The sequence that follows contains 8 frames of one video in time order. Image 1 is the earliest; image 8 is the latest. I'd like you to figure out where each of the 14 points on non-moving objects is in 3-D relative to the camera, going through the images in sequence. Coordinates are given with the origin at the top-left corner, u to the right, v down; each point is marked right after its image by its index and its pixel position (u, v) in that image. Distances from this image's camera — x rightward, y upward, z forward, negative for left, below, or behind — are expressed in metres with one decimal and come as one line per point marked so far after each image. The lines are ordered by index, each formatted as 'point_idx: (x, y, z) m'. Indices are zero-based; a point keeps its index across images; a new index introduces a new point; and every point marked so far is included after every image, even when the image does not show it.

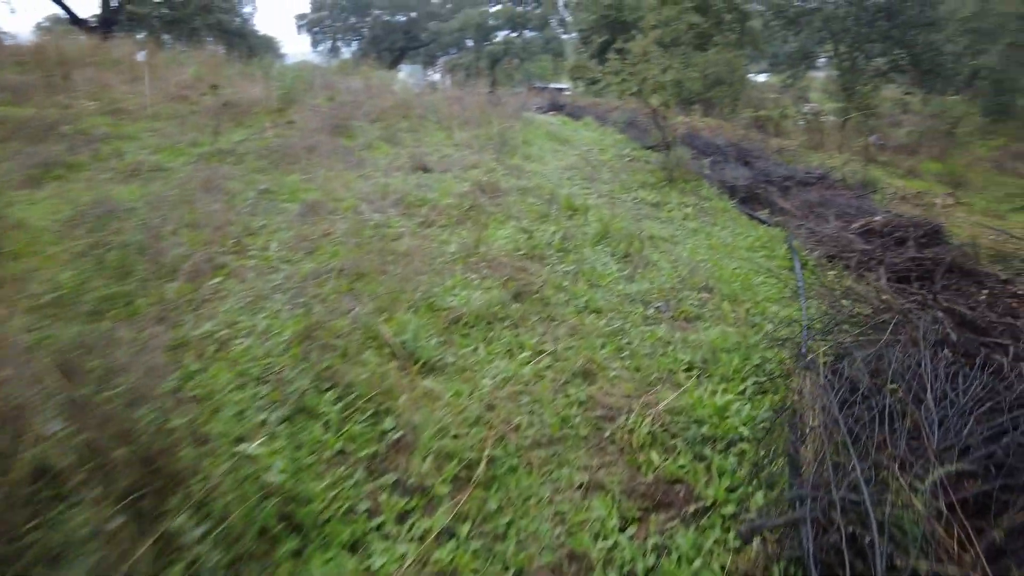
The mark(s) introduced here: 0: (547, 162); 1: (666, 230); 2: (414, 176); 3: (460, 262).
0: (+0.5, +1.8, +9.3) m
1: (+1.5, +0.6, +6.3) m
2: (-1.1, +1.3, +7.4) m
3: (-0.4, +0.2, +4.8) m
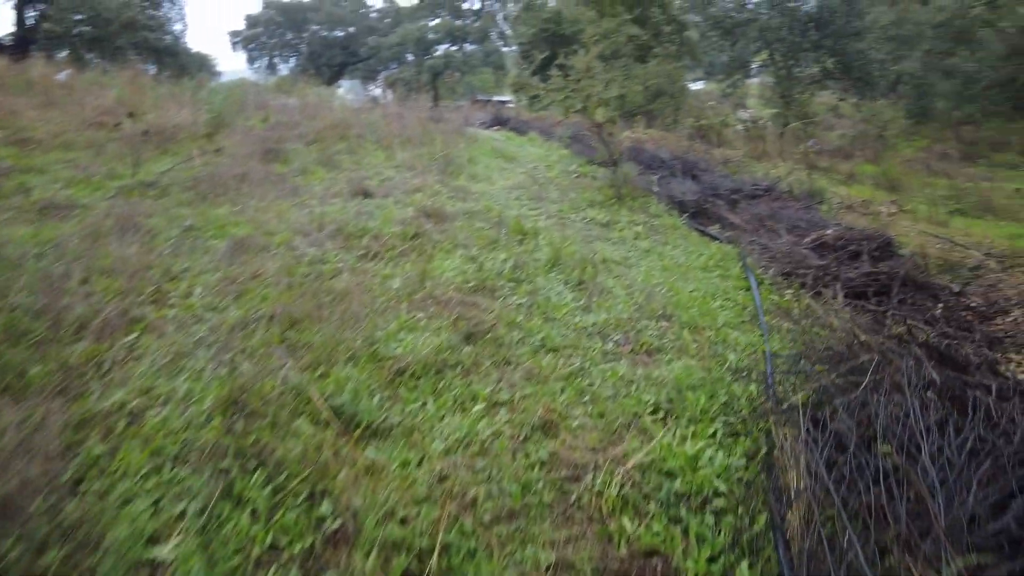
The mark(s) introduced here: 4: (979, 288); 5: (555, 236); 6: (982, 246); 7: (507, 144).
0: (-0.2, +1.4, +9.0) m
1: (+1.0, +0.3, +6.1) m
2: (-1.7, +0.9, +7.0) m
3: (-0.7, -0.1, +4.4) m
4: (+3.8, 0.0, +5.4) m
5: (+0.4, +0.5, +6.4) m
6: (+4.6, +0.4, +6.4) m
7: (-0.1, +2.9, +13.1) m
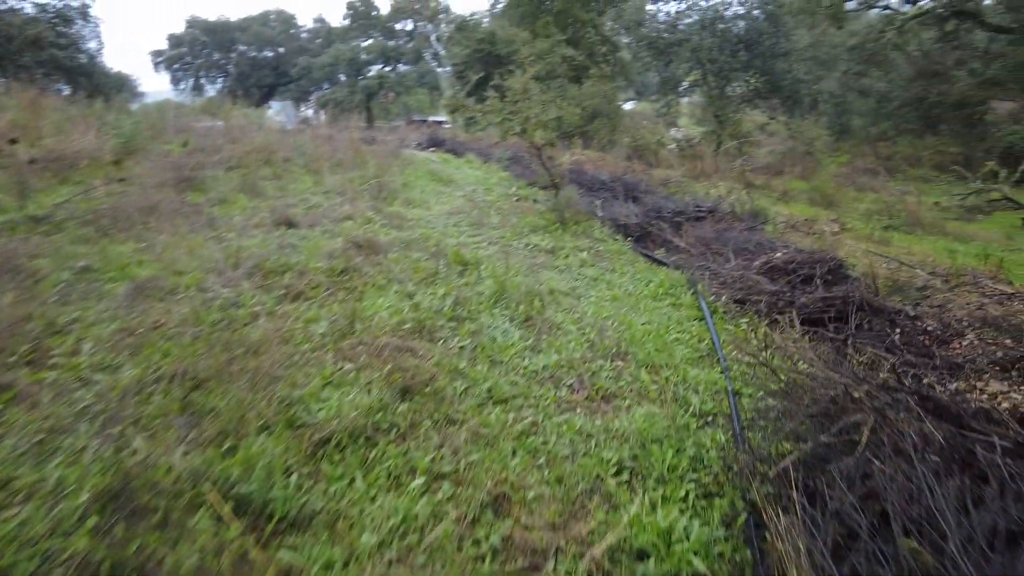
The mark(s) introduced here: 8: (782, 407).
0: (-1.1, +1.0, +8.6) m
1: (+0.5, +0.1, +5.8) m
2: (-2.3, +0.5, +6.4) m
3: (-1.1, -0.4, +3.9) m
4: (+3.4, -0.2, +5.3) m
5: (-0.1, +0.2, +6.0) m
6: (+4.0, +0.2, +6.4) m
7: (-1.3, +2.3, +12.7) m
8: (+1.3, -0.6, +3.2) m
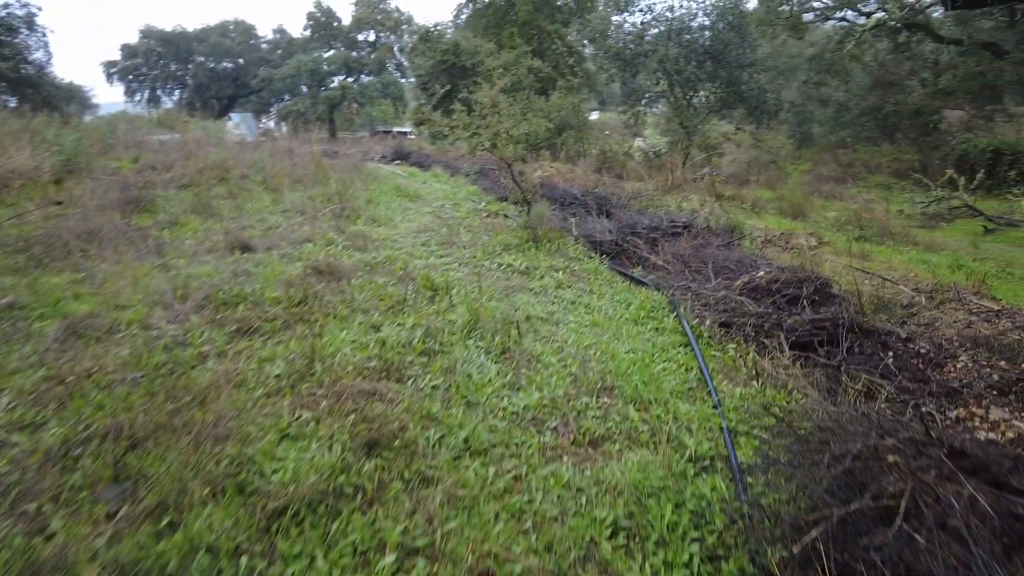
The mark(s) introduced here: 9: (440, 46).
0: (-1.4, +0.8, +8.2) m
1: (+0.2, -0.2, +5.5) m
2: (-2.5, +0.3, +6.0) m
3: (-1.2, -0.6, +3.5) m
4: (+3.2, -0.3, +5.1) m
5: (-0.4, 0.0, +5.6) m
6: (+3.8, +0.1, +6.3) m
7: (-1.9, +2.0, +12.3) m
8: (+1.2, -0.7, +3.0) m
9: (-1.9, +6.2, +17.0) m
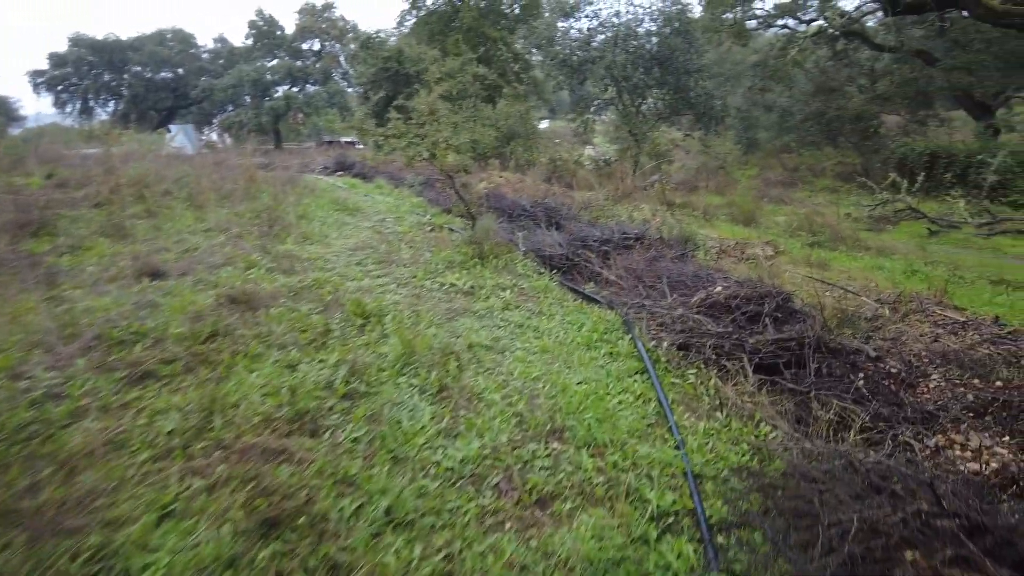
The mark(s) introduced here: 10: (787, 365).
0: (-2.1, +0.5, +7.6) m
1: (-0.2, -0.3, +5.0) m
2: (-3.0, 0.0, +5.3) m
3: (-1.5, -0.8, +3.0) m
4: (+2.7, -0.4, +4.8) m
5: (-0.8, -0.2, +5.1) m
6: (+3.3, 0.0, +6.0) m
7: (-2.9, +1.7, +11.7) m
8: (+1.0, -0.9, +2.5) m
9: (-3.2, +5.9, +16.4) m
10: (+1.9, -0.5, +4.5) m
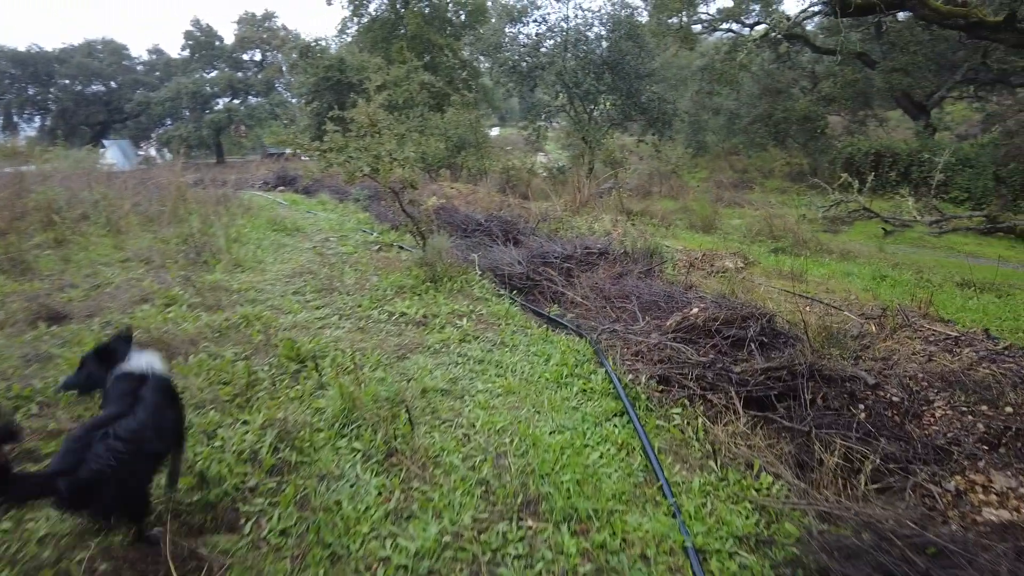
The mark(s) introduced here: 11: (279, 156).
0: (-2.6, +0.2, +6.9) m
1: (-0.5, -0.6, +4.4) m
2: (-3.3, -0.3, +4.5) m
3: (-1.6, -1.0, +2.3) m
4: (+2.5, -0.5, +4.4) m
5: (-1.1, -0.5, +4.5) m
6: (+2.9, -0.1, +5.7) m
7: (-3.7, +1.3, +10.9) m
8: (+0.9, -1.0, +2.0) m
9: (-4.5, +5.4, +15.7) m
10: (+1.6, -0.7, +4.0) m
11: (-7.0, +3.8, +19.5) m
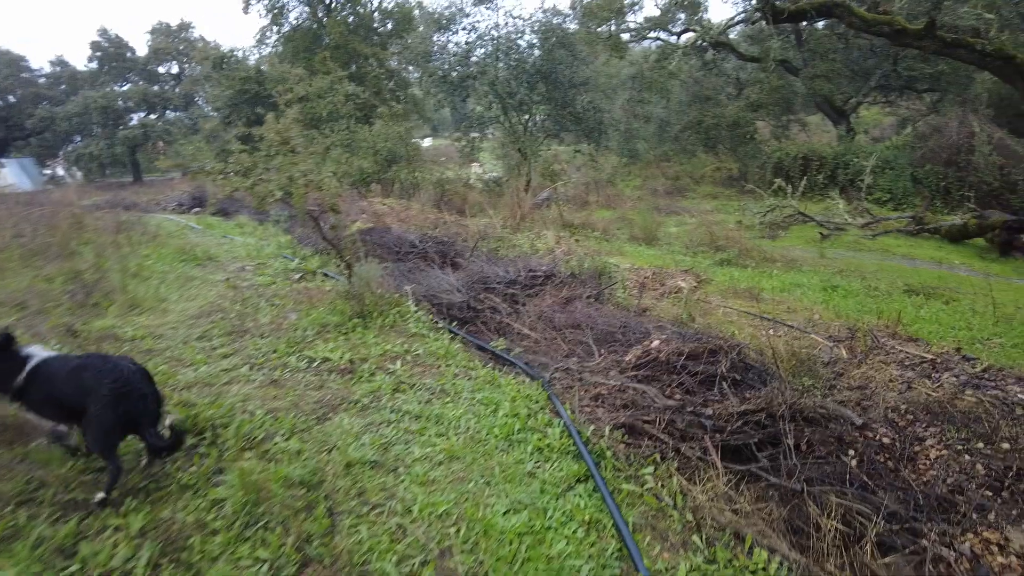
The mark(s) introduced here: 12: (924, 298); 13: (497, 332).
0: (-3.1, -0.2, +6.0) m
1: (-0.8, -0.8, +3.7) m
2: (-3.6, -0.7, +3.6) m
3: (-1.7, -1.3, +1.5) m
4: (+2.1, -0.7, +4.0) m
5: (-1.4, -0.8, +3.7) m
6: (+2.4, -0.3, +5.3) m
7: (-4.6, +0.8, +9.9) m
8: (+0.8, -1.2, +1.5) m
9: (-6.1, +4.8, +14.7) m
10: (+1.3, -0.9, +3.6) m
11: (-8.8, +3.1, +18.3) m
12: (+5.0, -0.1, +8.1) m
13: (-0.1, -0.4, +5.6) m
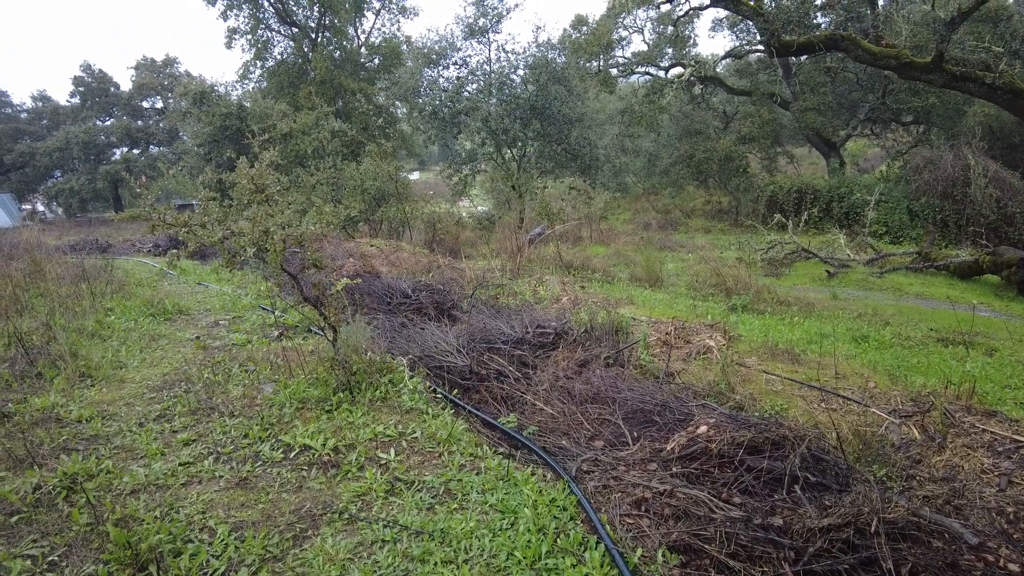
0: (-3.1, -0.7, +5.2) m
1: (-0.7, -1.2, +2.9) m
2: (-3.5, -1.1, +2.8) m
3: (-1.6, -1.6, +0.7) m
4: (+2.2, -1.1, +3.3) m
5: (-1.3, -1.2, +2.9) m
6: (+2.5, -0.7, +4.6) m
7: (-4.6, +0.1, +9.1) m
8: (+1.0, -1.5, +0.7) m
9: (-6.2, +3.8, +14.0) m
10: (+1.5, -1.2, +2.8) m
11: (-9.0, +1.9, +17.5) m
12: (+5.1, -0.7, +7.4) m
13: (-0.1, -0.9, +4.9) m
